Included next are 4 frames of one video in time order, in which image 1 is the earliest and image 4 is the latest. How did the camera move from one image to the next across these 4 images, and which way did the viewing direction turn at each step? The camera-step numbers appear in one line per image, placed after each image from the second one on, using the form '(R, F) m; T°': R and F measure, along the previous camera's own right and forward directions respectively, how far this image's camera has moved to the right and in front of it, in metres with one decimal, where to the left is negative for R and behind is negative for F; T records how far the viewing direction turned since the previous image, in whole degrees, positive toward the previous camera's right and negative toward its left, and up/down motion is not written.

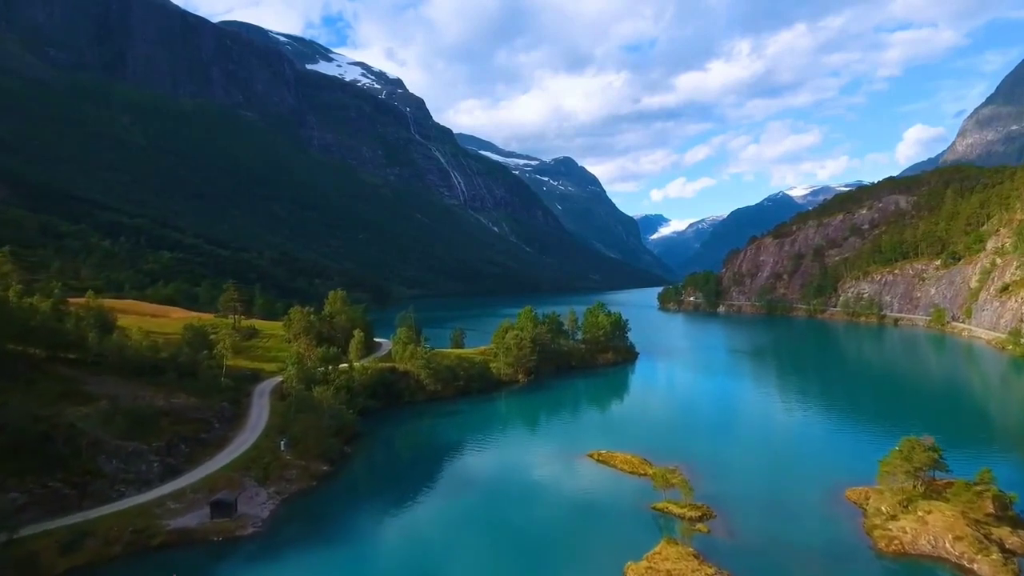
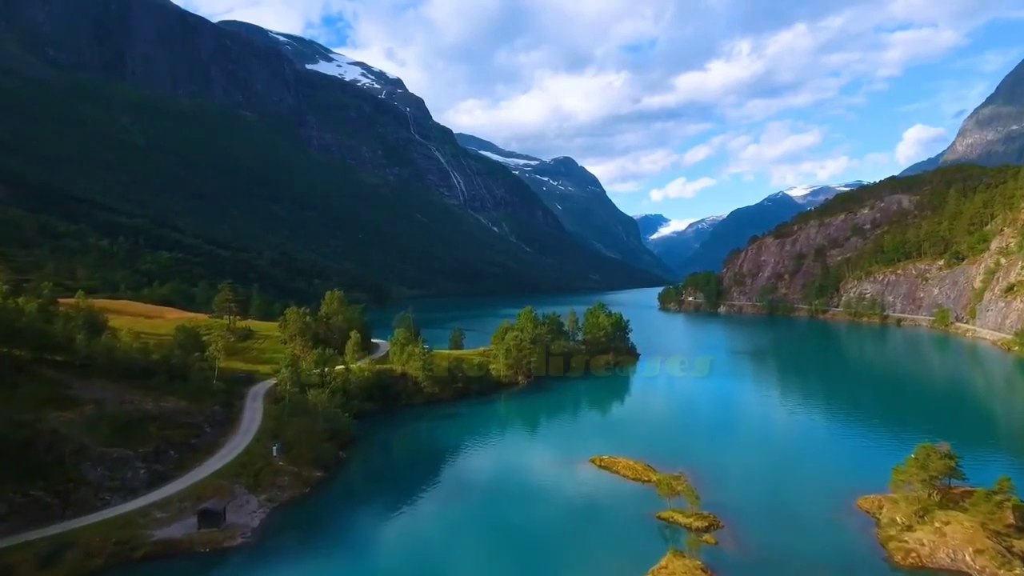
(0.0, +1.4) m; 0°
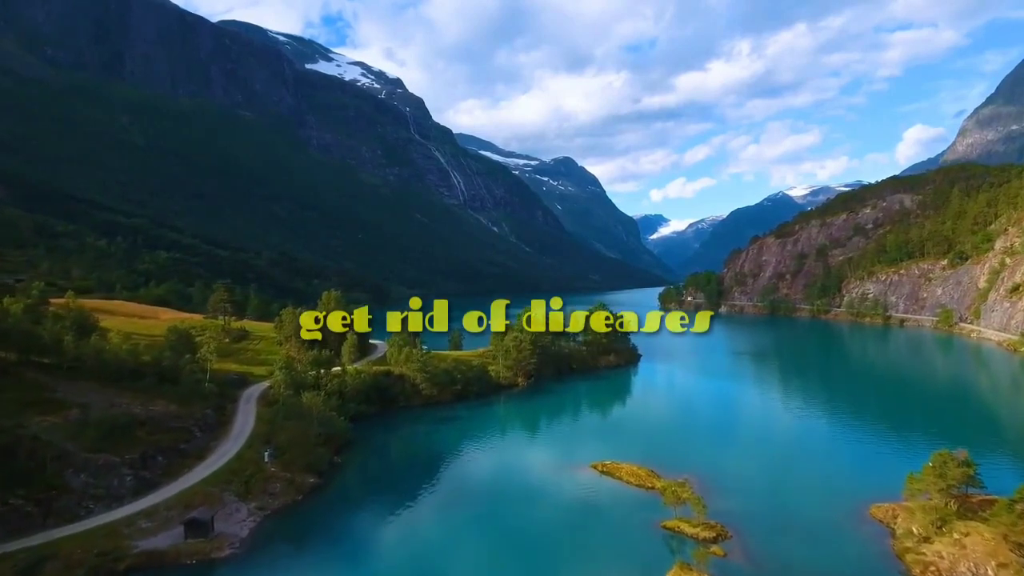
(0.0, +1.4) m; 0°
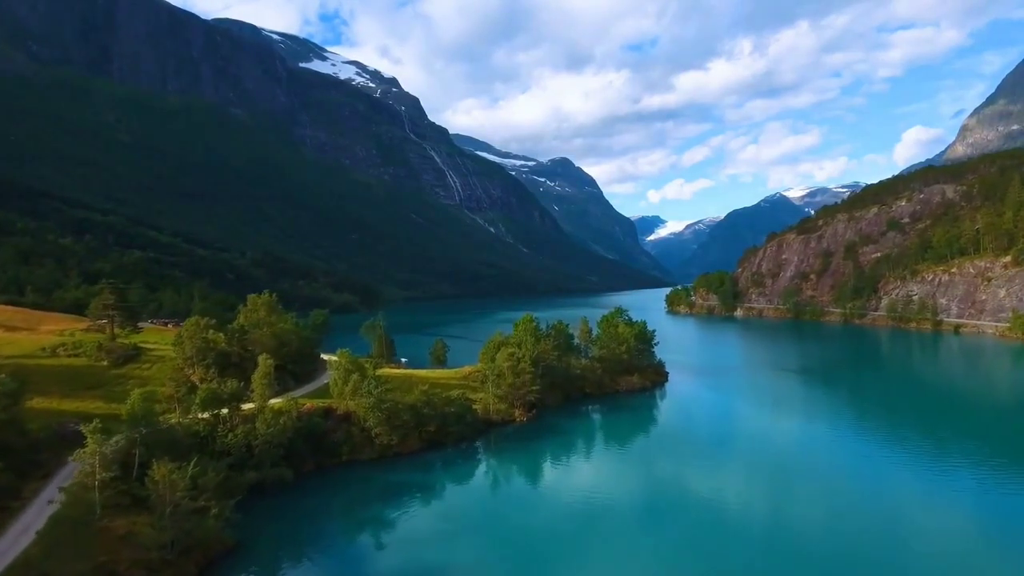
(+0.3, +22.5) m; 0°
